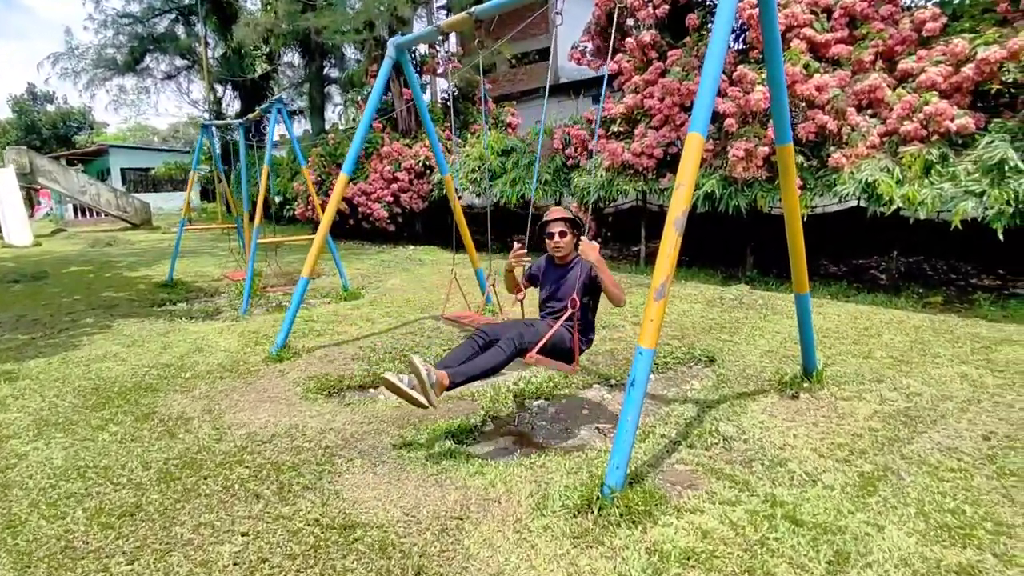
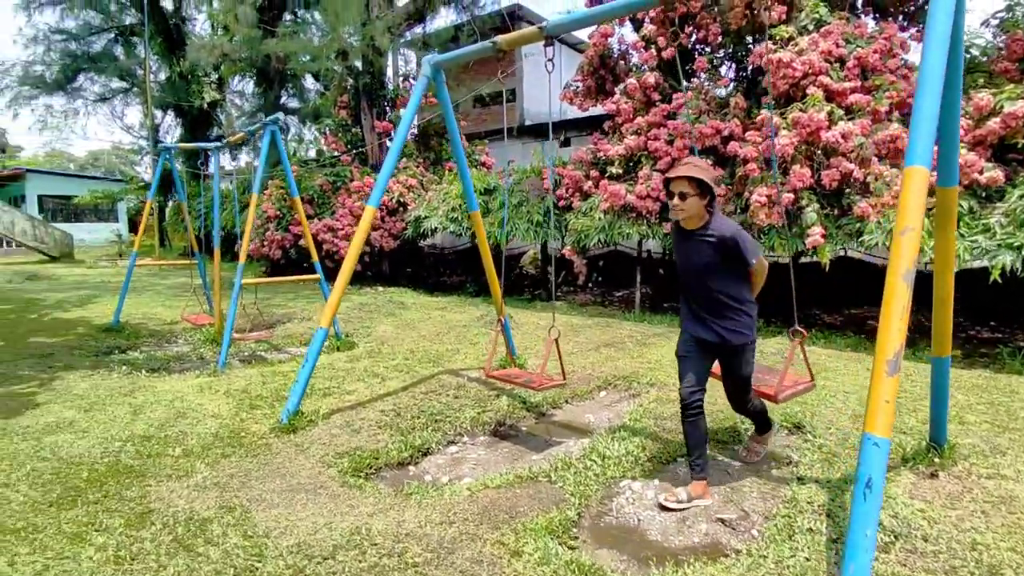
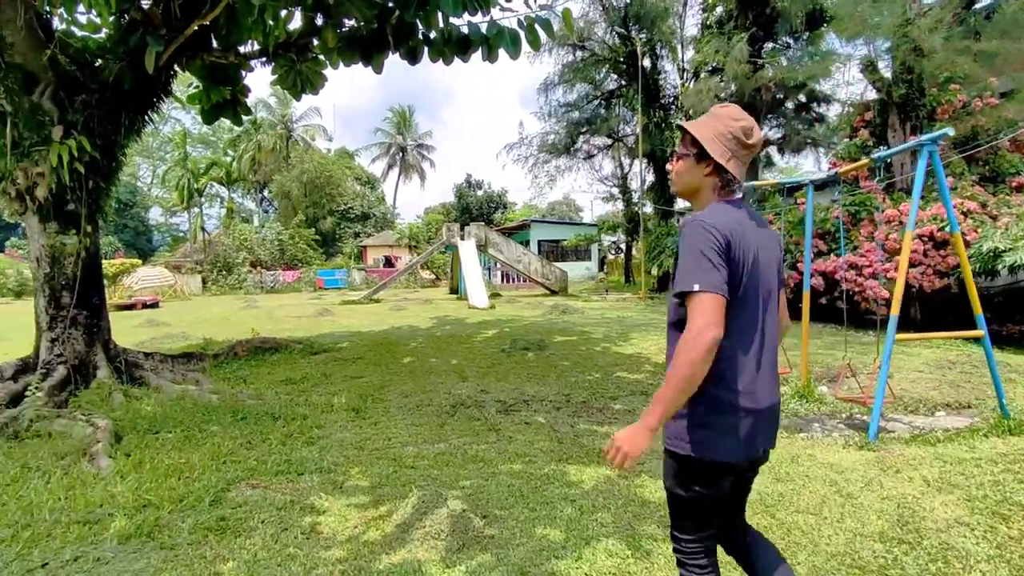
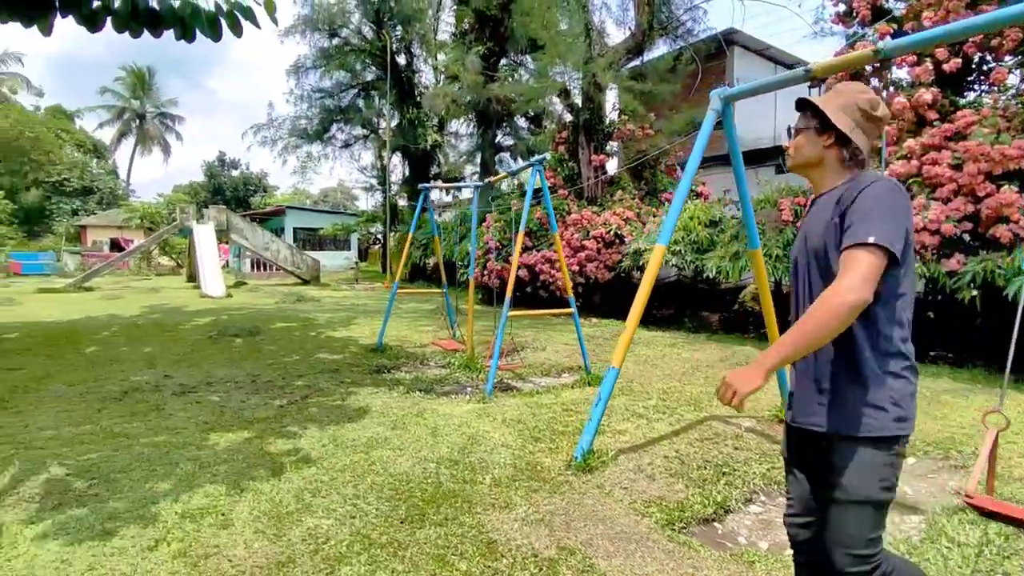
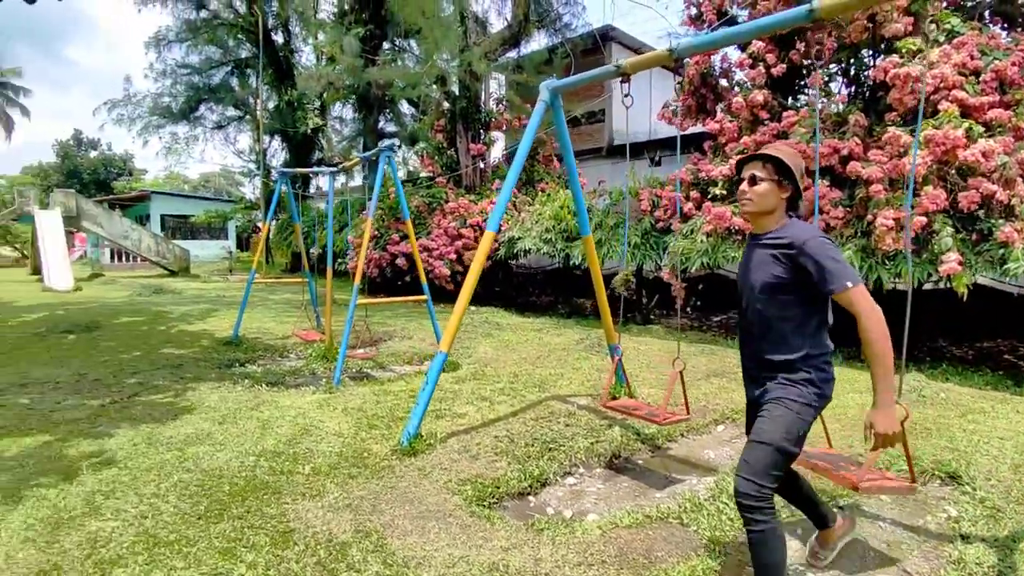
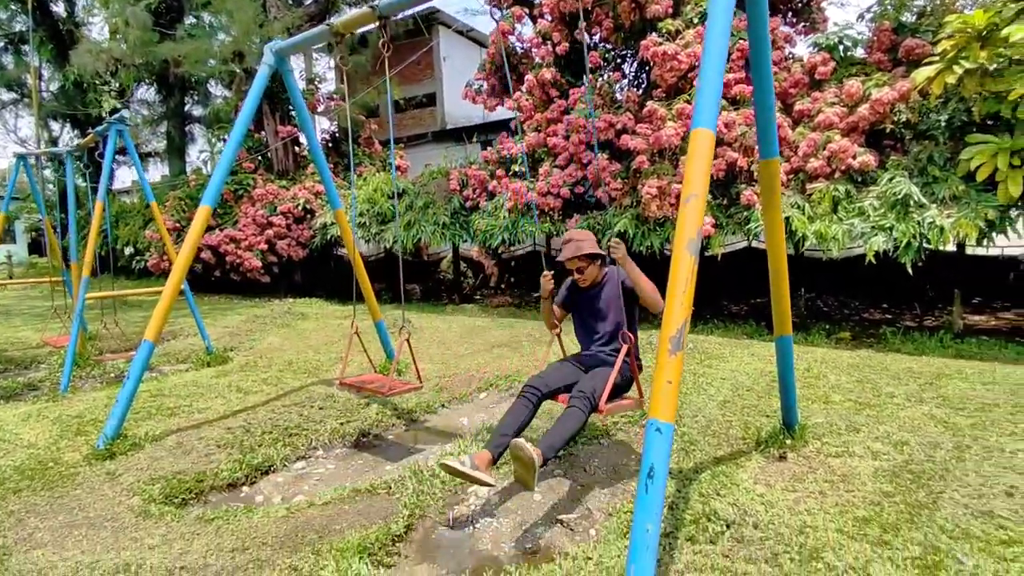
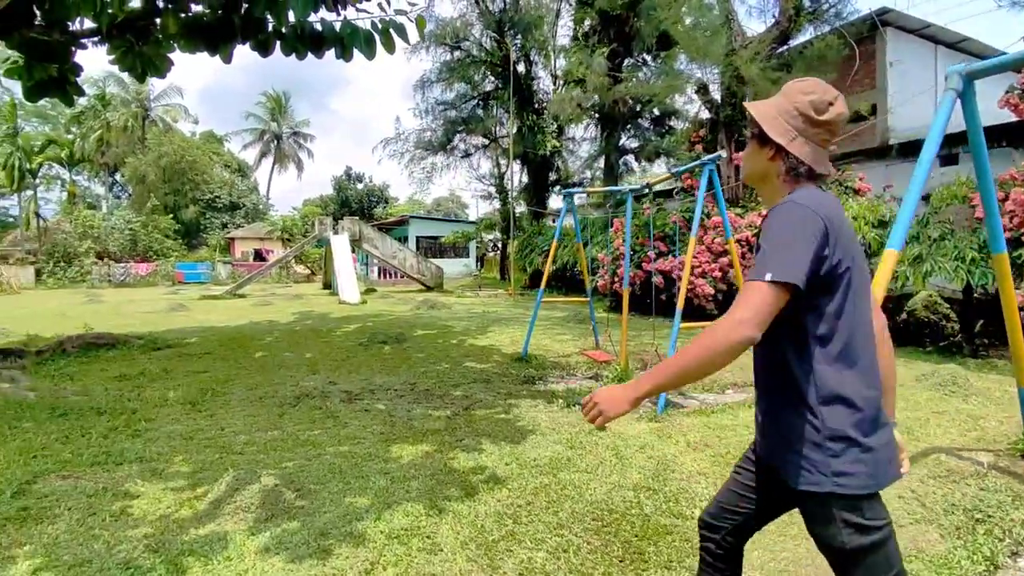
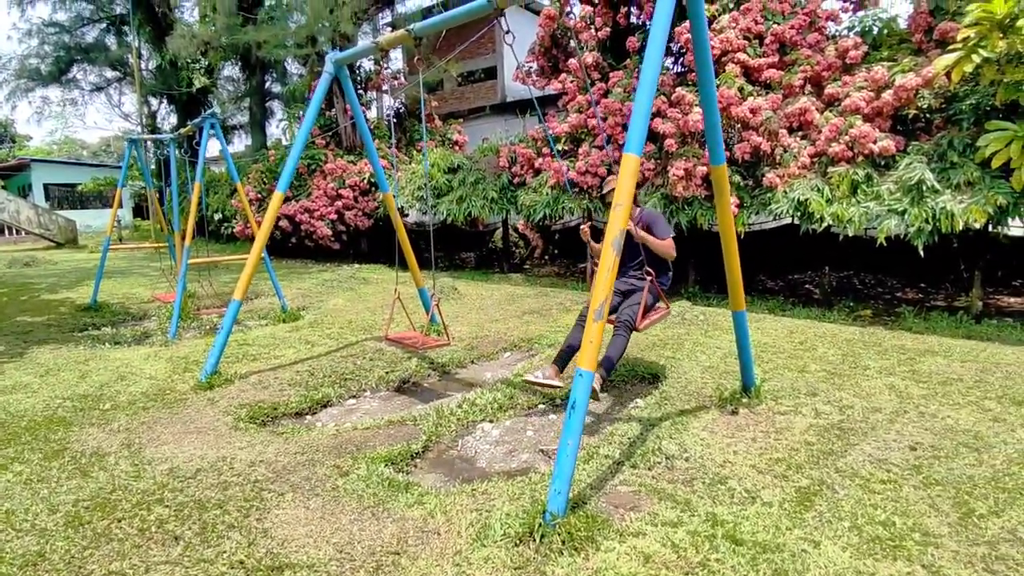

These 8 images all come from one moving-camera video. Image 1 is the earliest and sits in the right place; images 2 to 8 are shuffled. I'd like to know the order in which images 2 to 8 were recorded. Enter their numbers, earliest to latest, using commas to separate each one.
8, 6, 2, 5, 4, 7, 3
